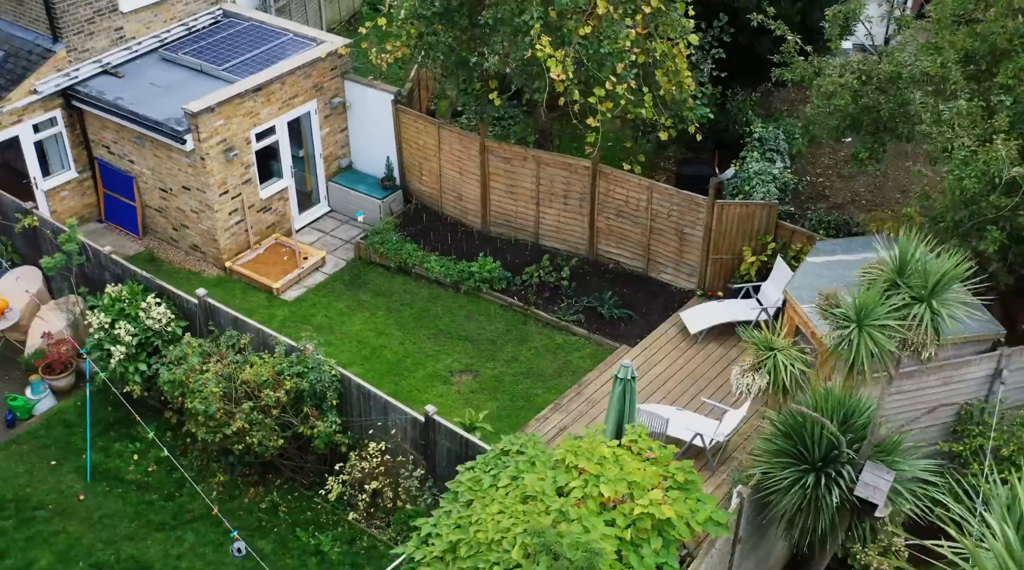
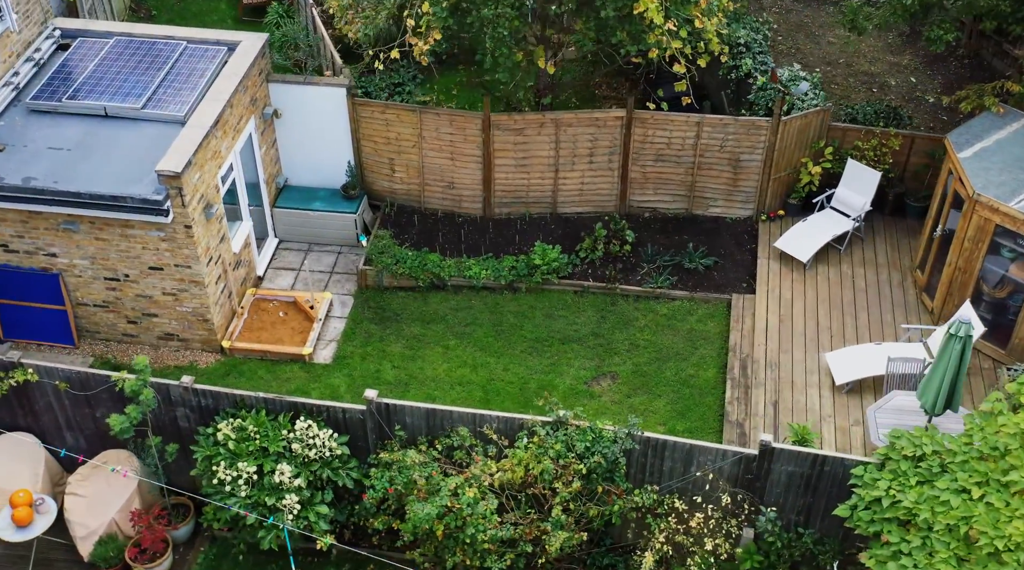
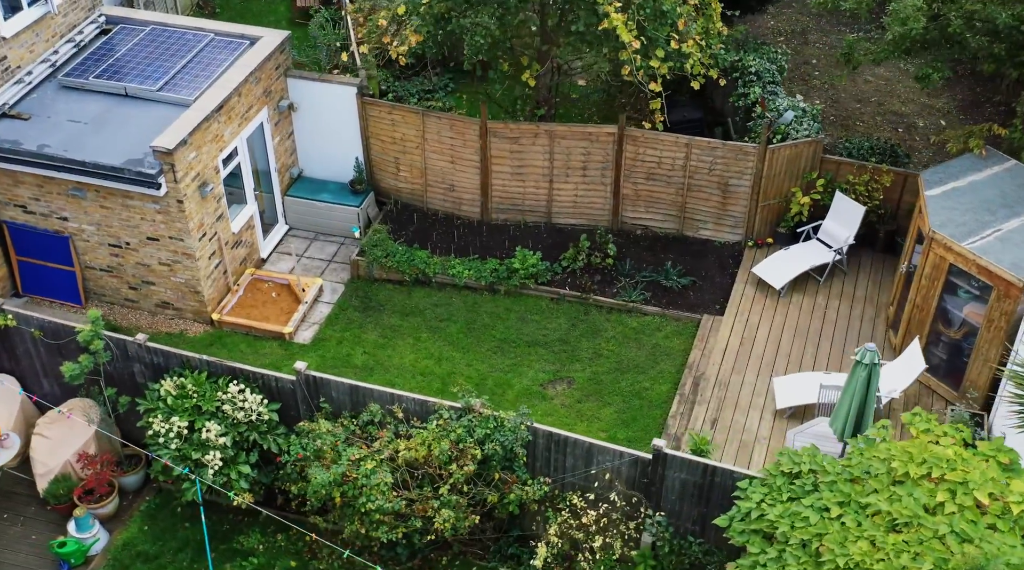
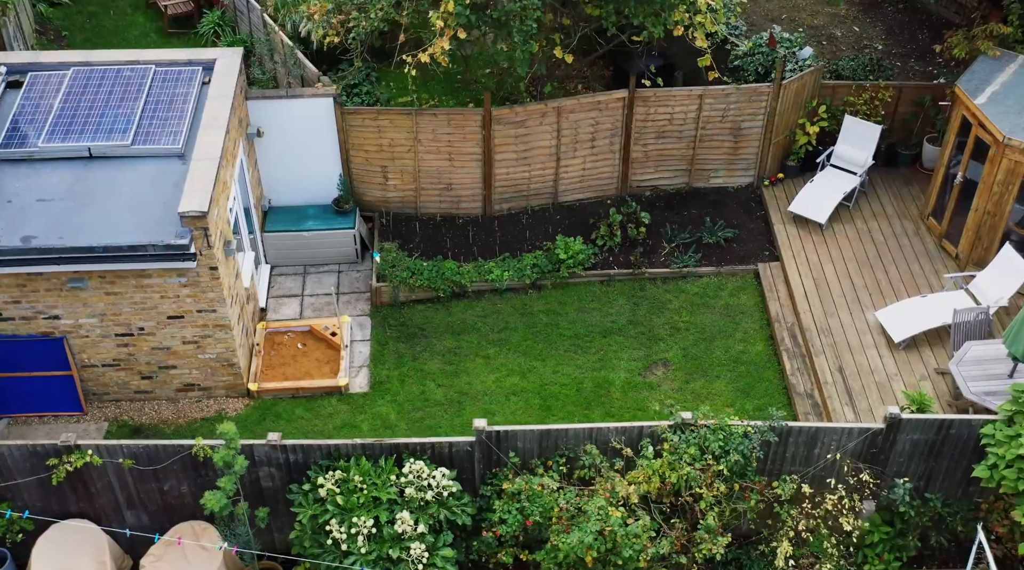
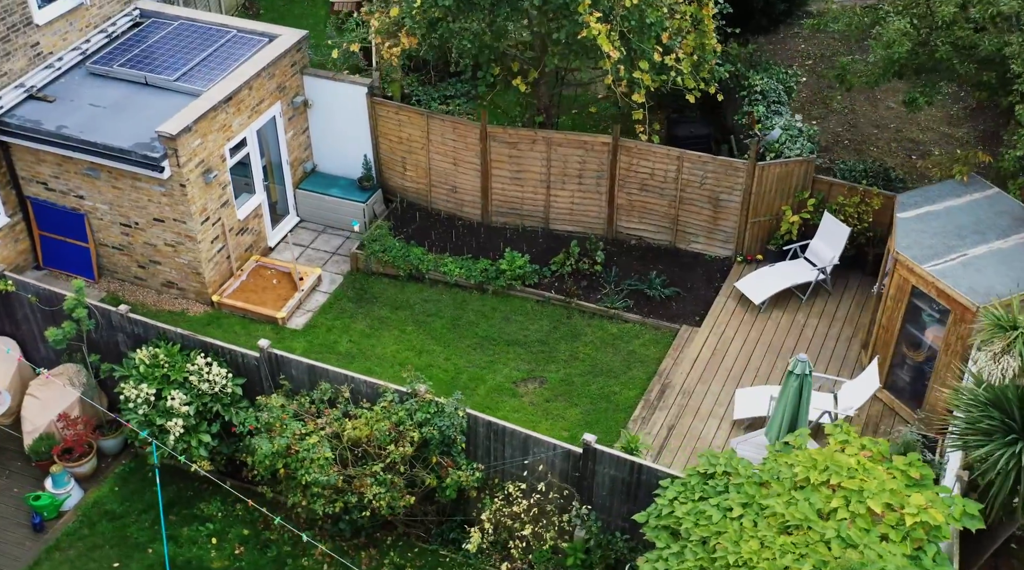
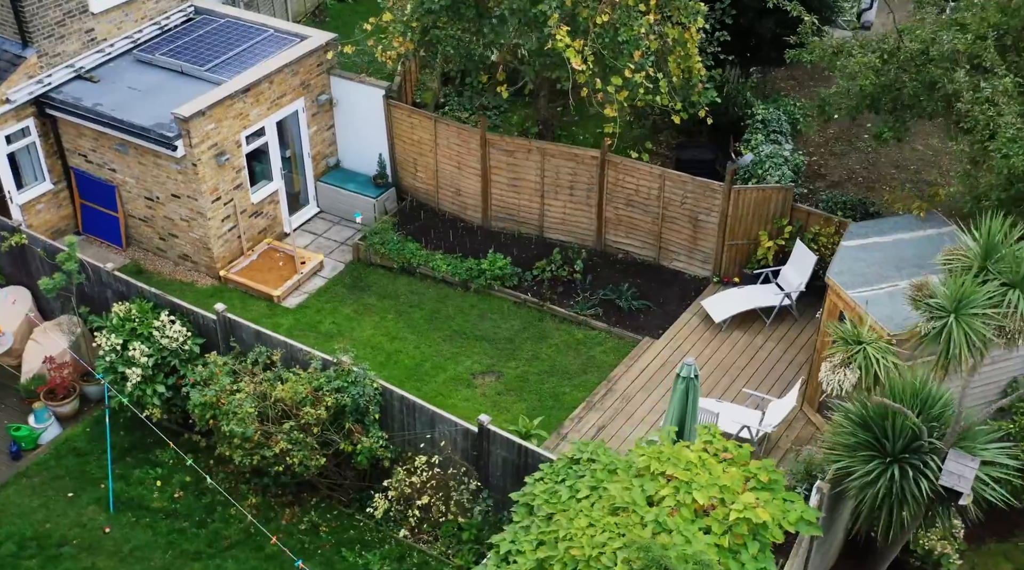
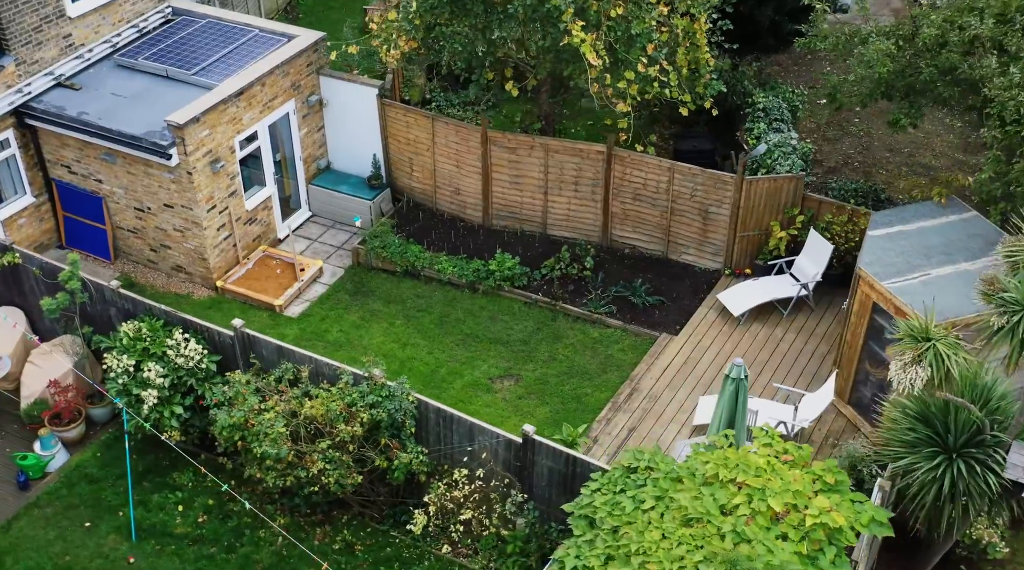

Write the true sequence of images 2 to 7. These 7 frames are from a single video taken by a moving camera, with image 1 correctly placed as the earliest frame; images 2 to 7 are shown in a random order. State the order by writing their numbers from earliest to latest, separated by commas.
6, 7, 5, 3, 2, 4
